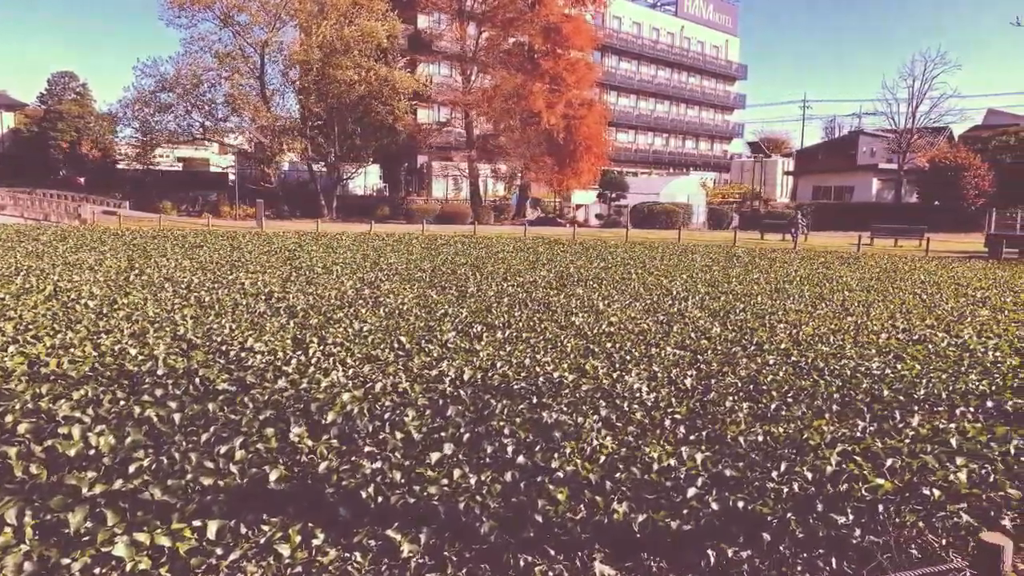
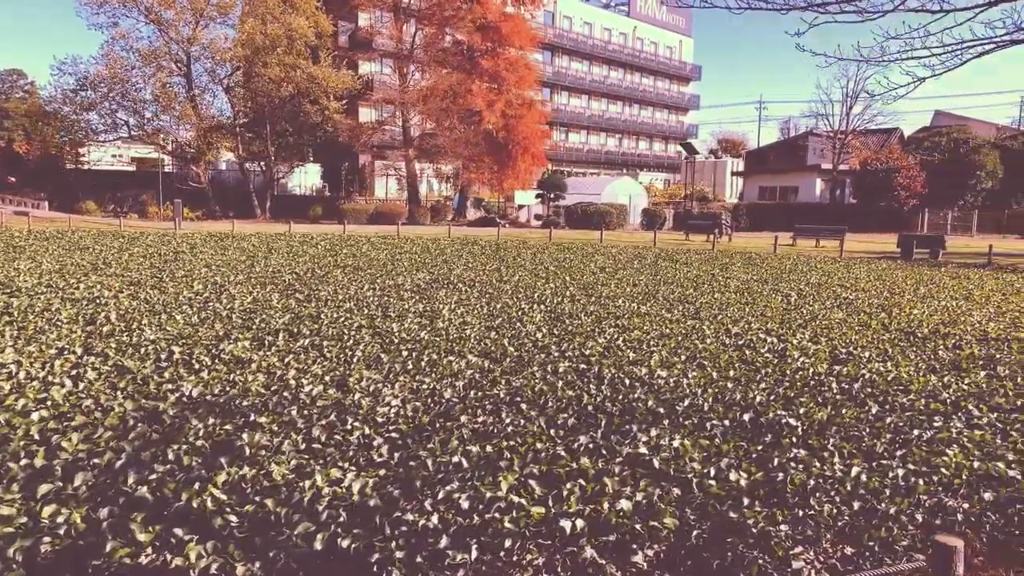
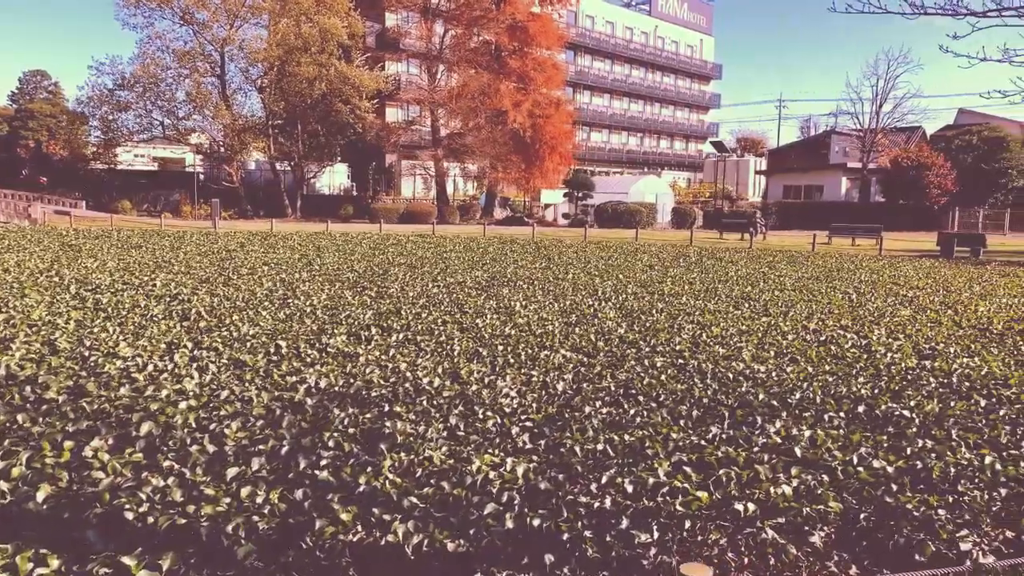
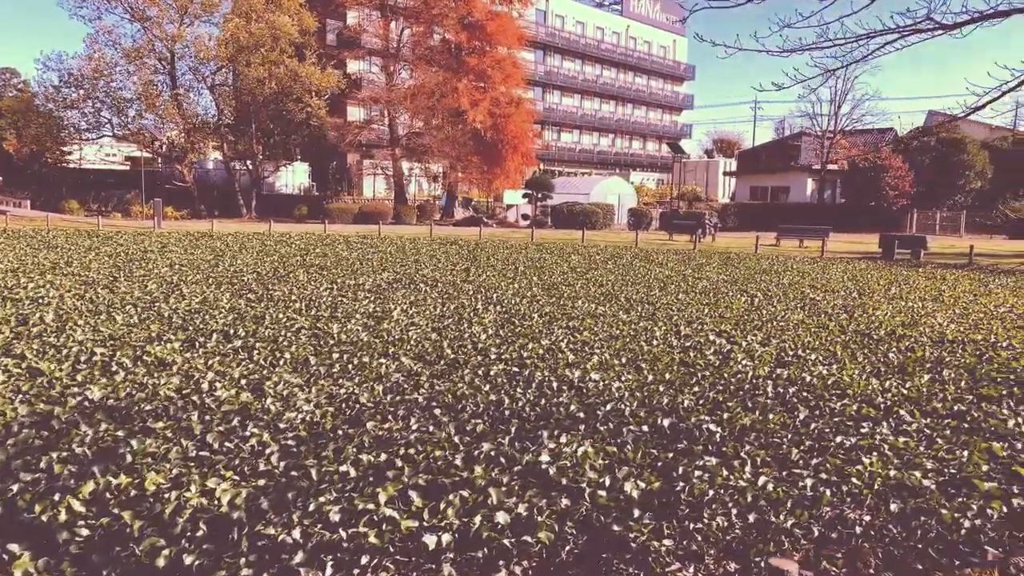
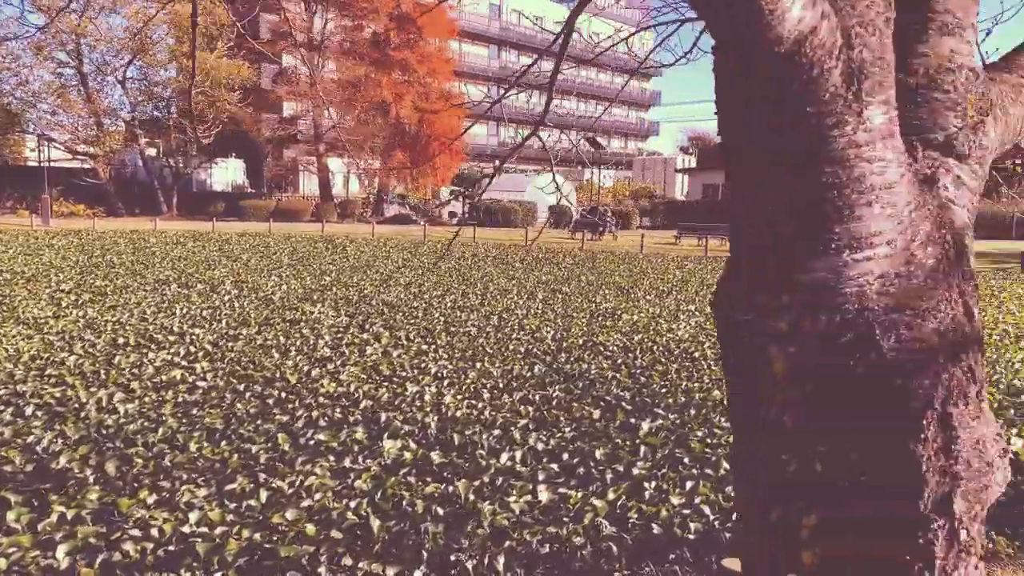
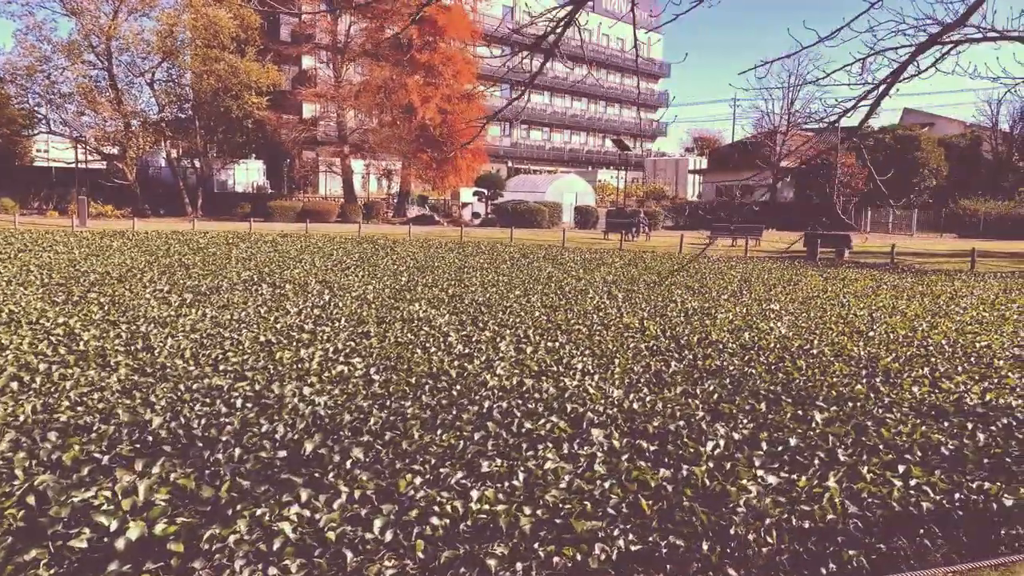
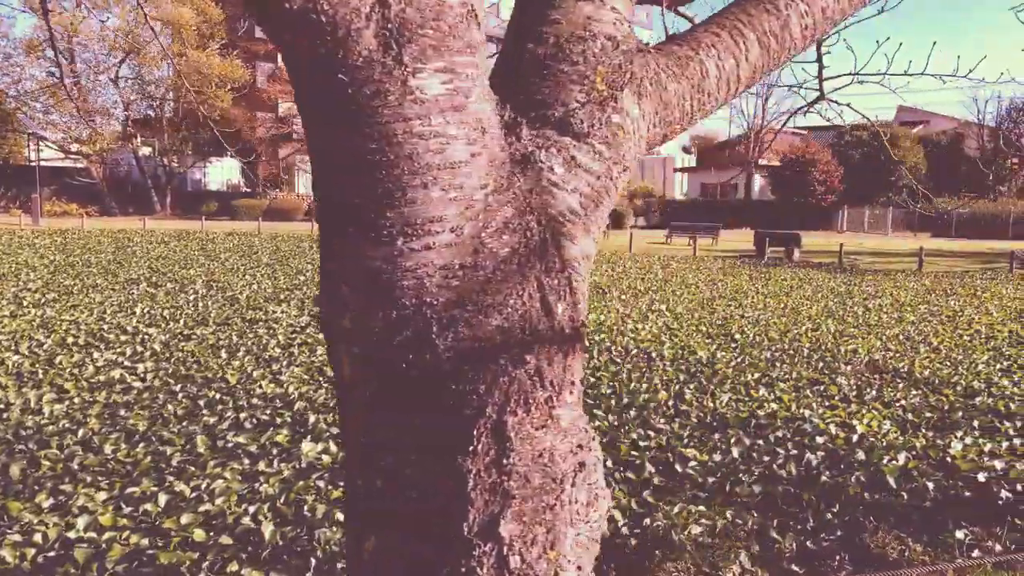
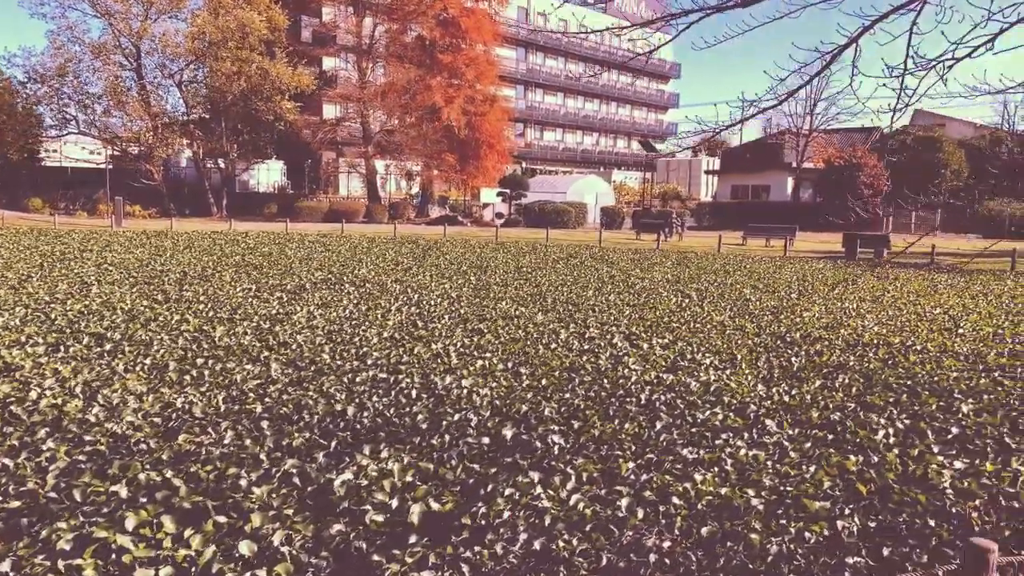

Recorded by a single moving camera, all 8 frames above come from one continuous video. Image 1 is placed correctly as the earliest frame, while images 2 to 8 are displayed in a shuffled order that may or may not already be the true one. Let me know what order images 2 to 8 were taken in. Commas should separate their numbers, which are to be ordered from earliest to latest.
3, 2, 4, 8, 6, 5, 7
